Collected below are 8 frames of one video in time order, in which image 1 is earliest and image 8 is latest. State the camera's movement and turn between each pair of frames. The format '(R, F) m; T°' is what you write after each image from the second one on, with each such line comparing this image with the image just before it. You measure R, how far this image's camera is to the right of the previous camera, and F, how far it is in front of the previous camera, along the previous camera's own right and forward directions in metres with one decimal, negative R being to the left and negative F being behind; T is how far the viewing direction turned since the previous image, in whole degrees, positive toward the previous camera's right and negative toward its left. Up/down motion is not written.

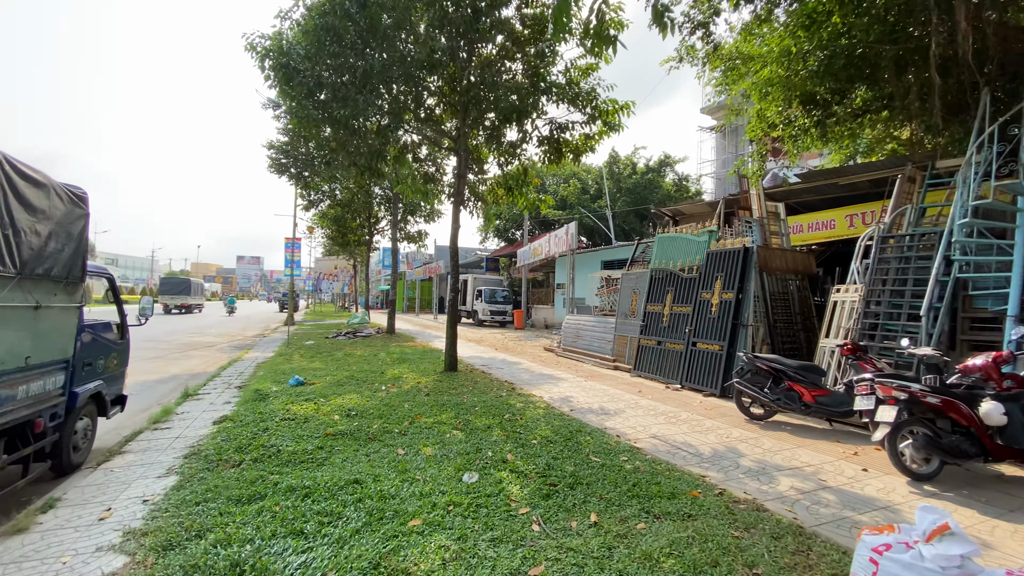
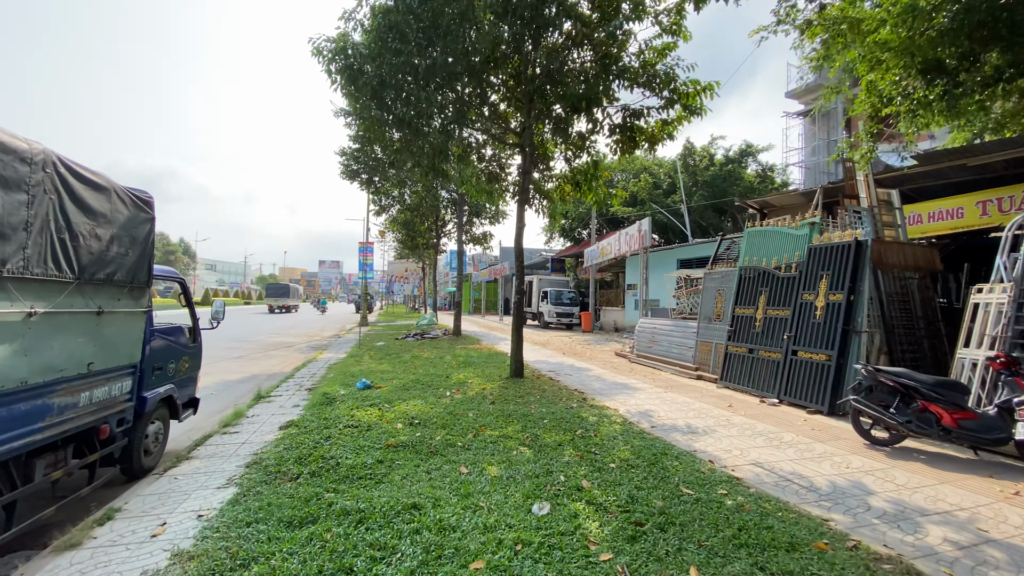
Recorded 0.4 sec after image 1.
(-0.1, +0.5) m; -8°
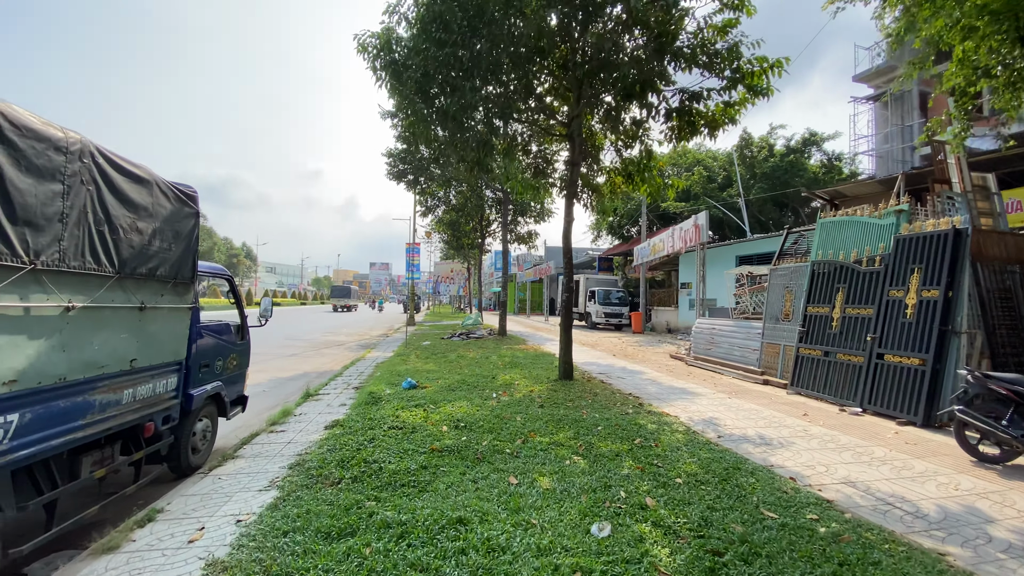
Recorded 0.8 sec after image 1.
(-0.1, +0.3) m; -6°
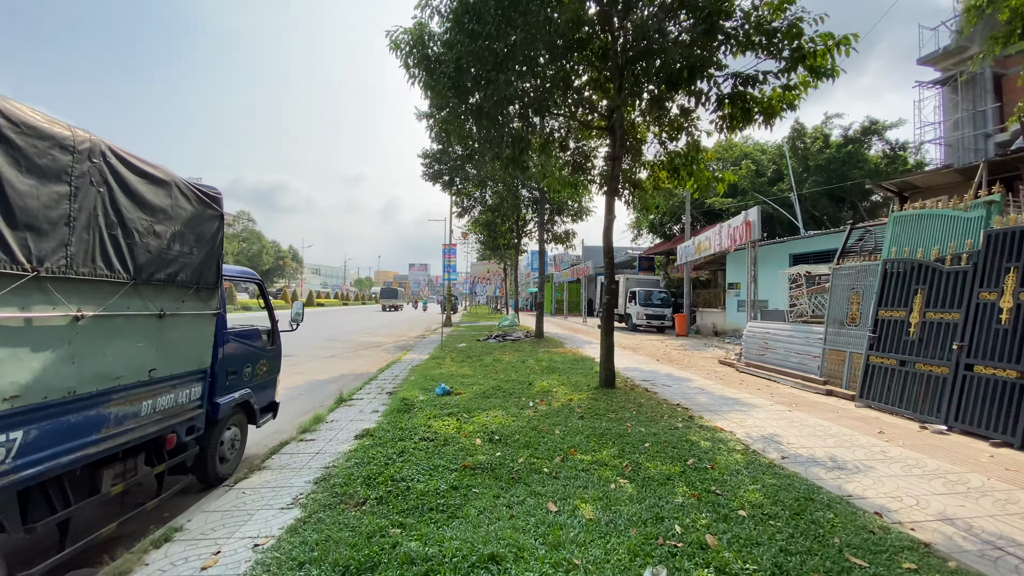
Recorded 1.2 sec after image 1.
(0.0, +0.4) m; -5°
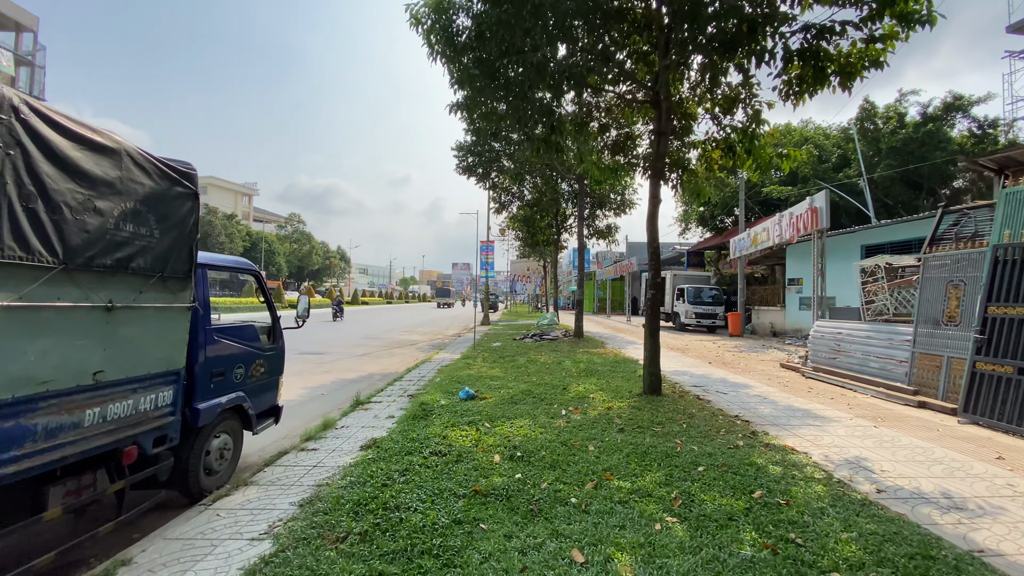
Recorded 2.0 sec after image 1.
(+0.2, +0.7) m; -5°
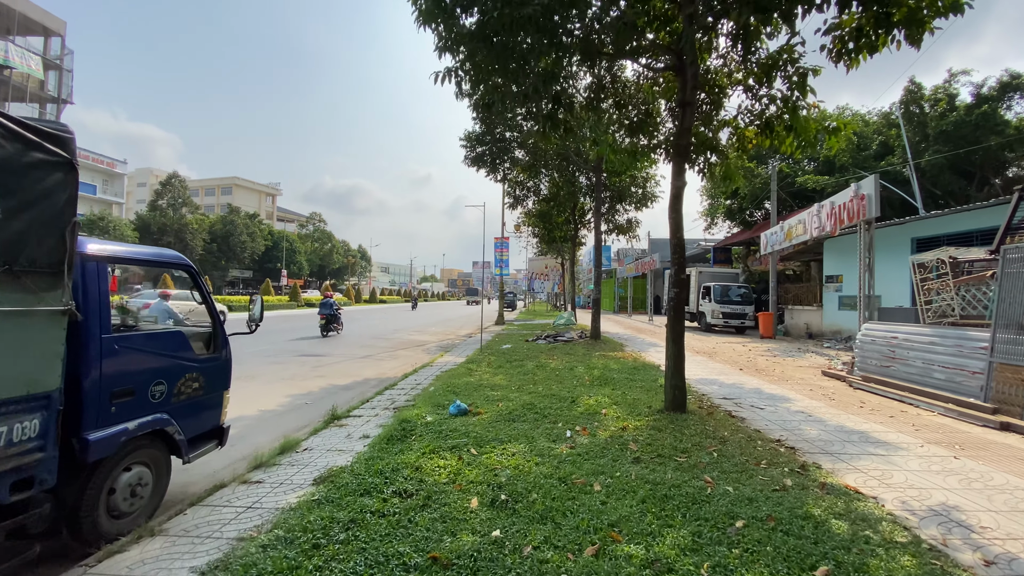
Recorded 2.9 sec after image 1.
(+0.3, +0.9) m; -3°
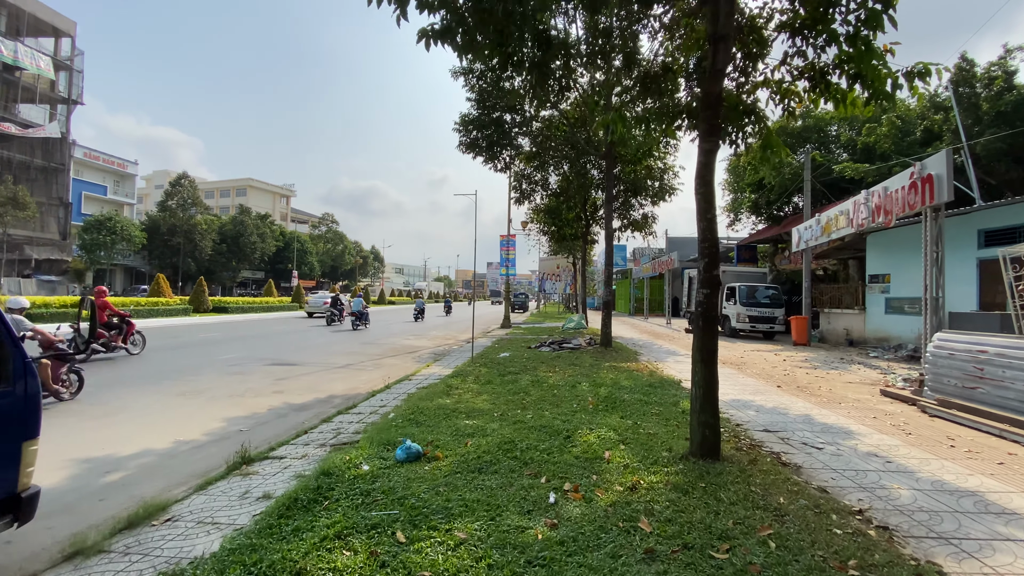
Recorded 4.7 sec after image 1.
(+0.4, +1.4) m; -2°
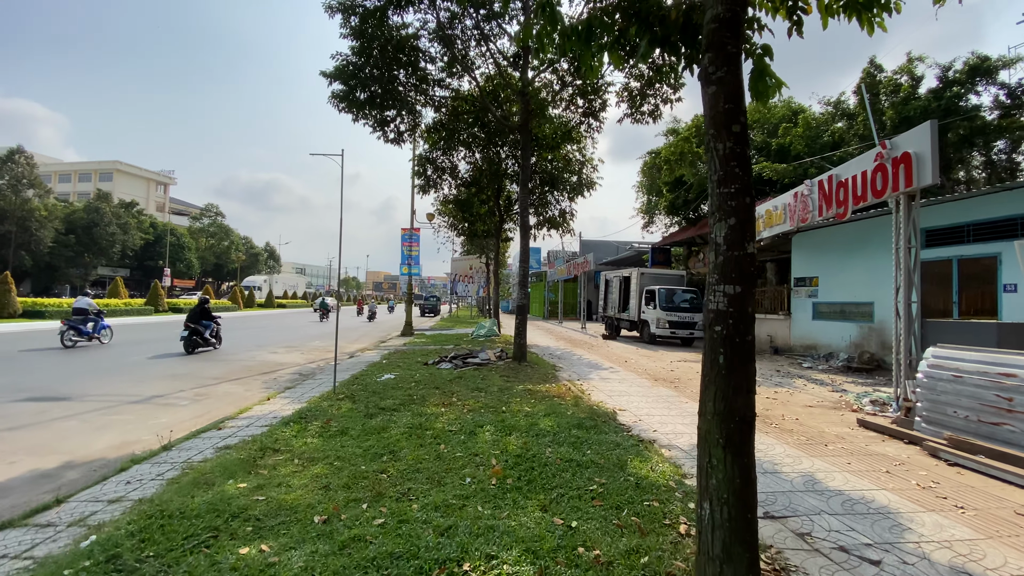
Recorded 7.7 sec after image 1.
(+0.5, +2.3) m; +10°
